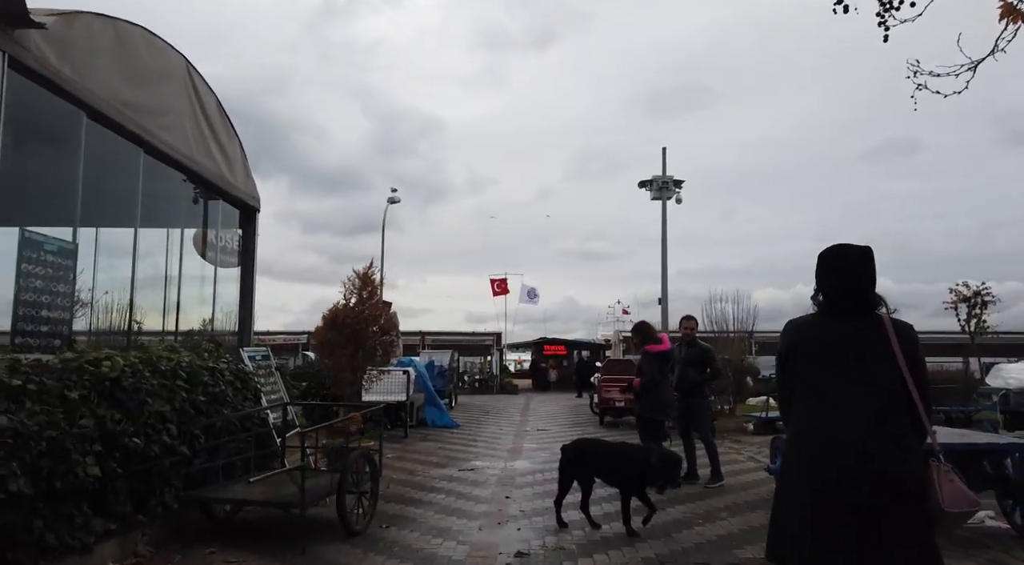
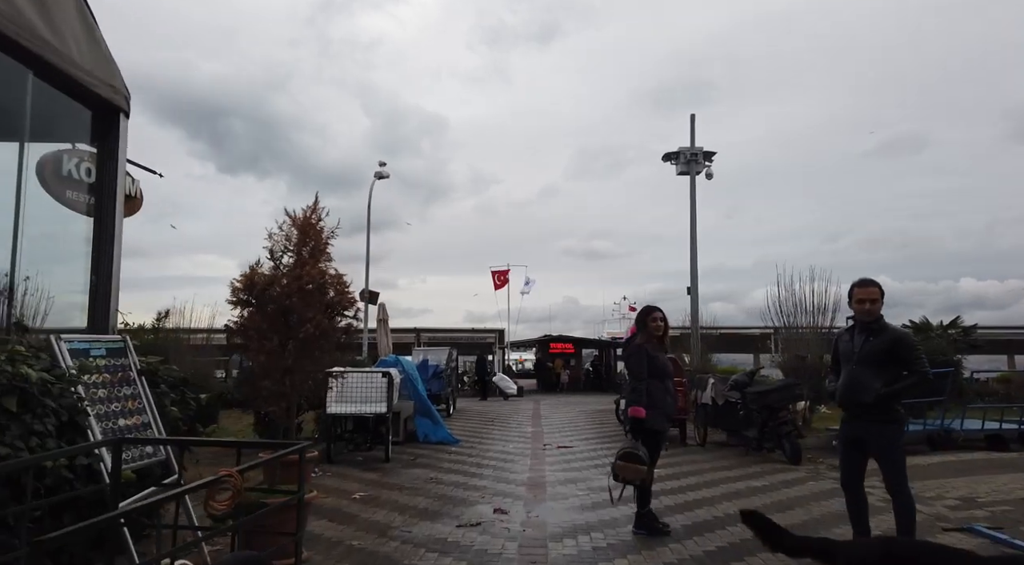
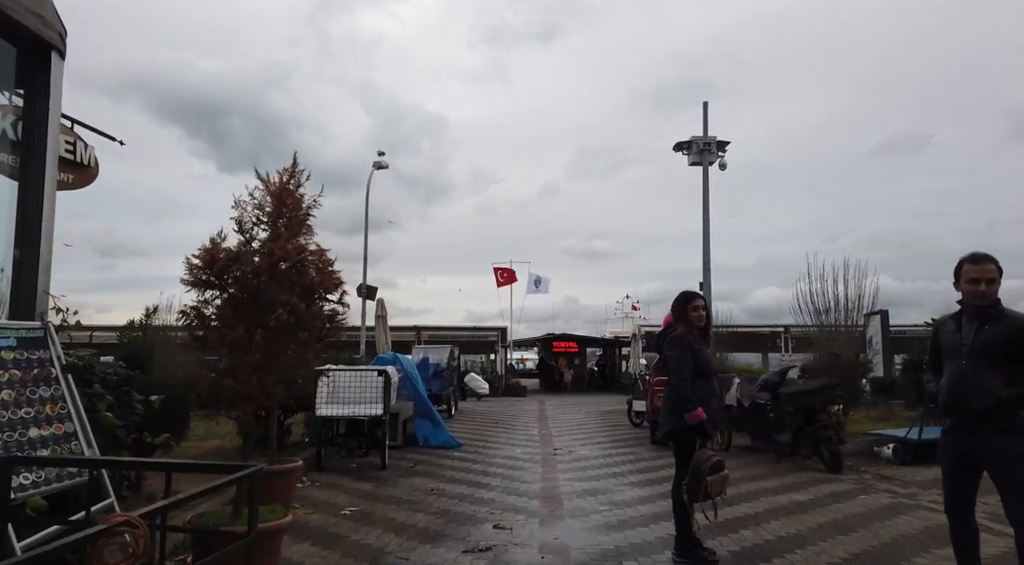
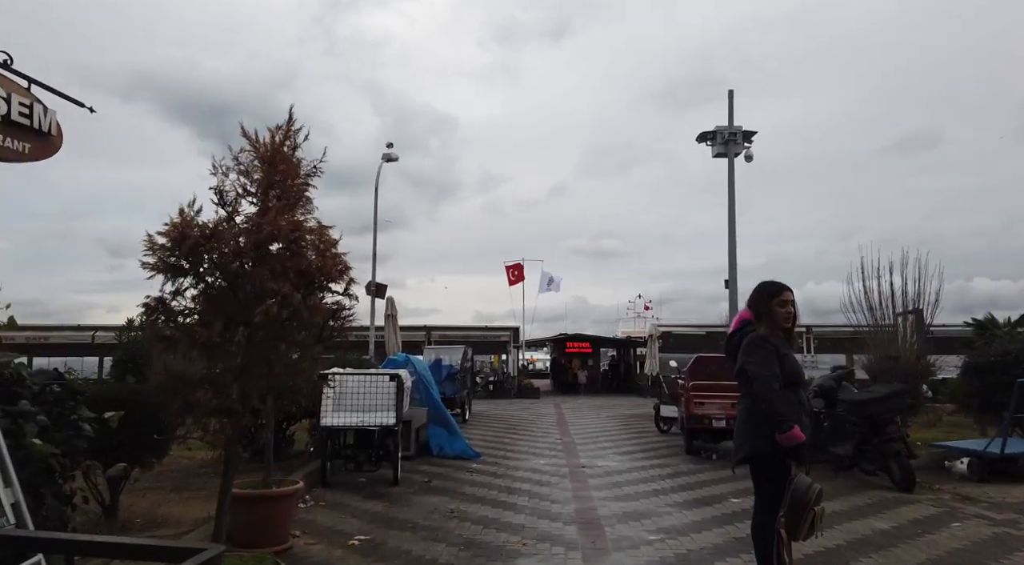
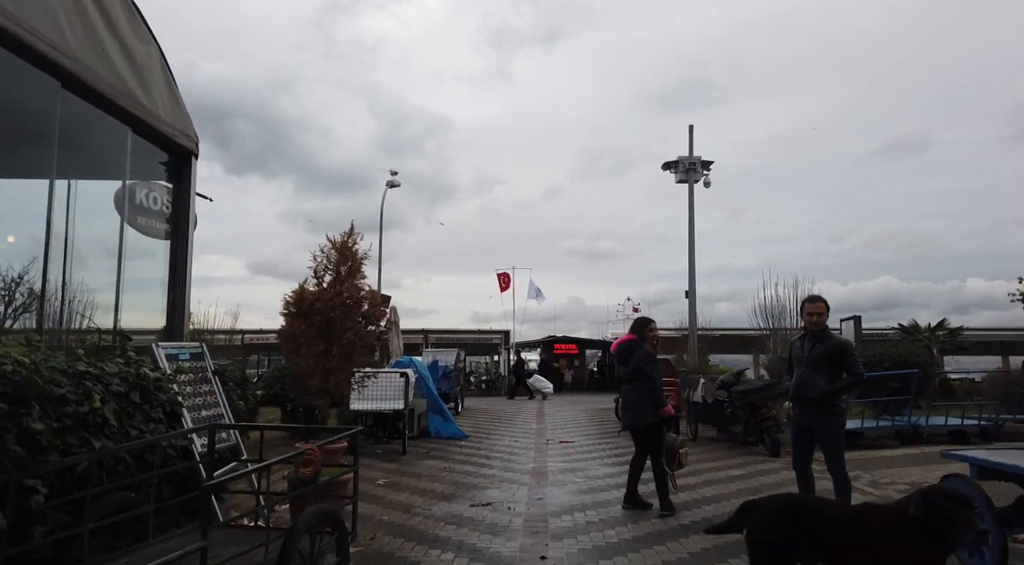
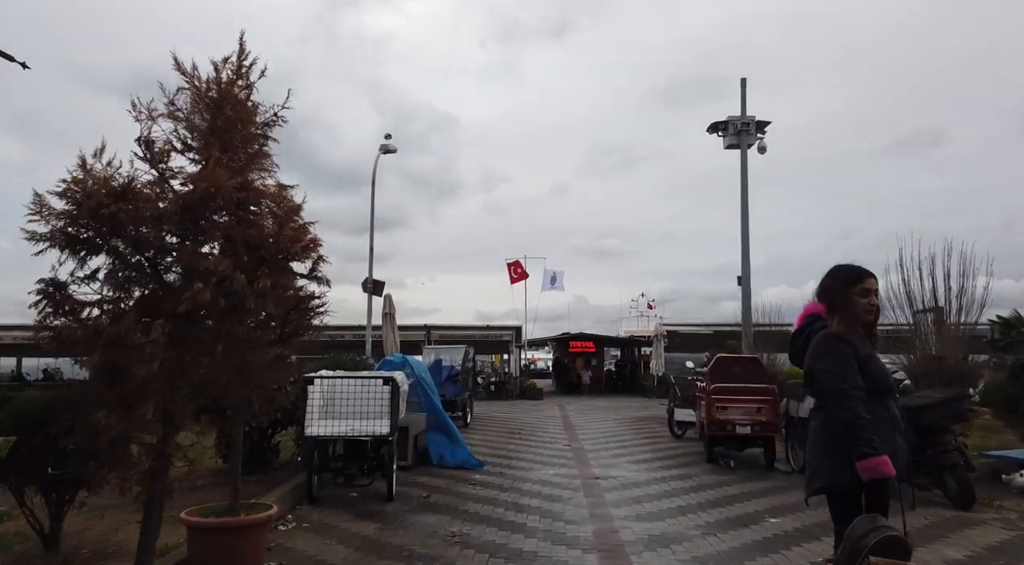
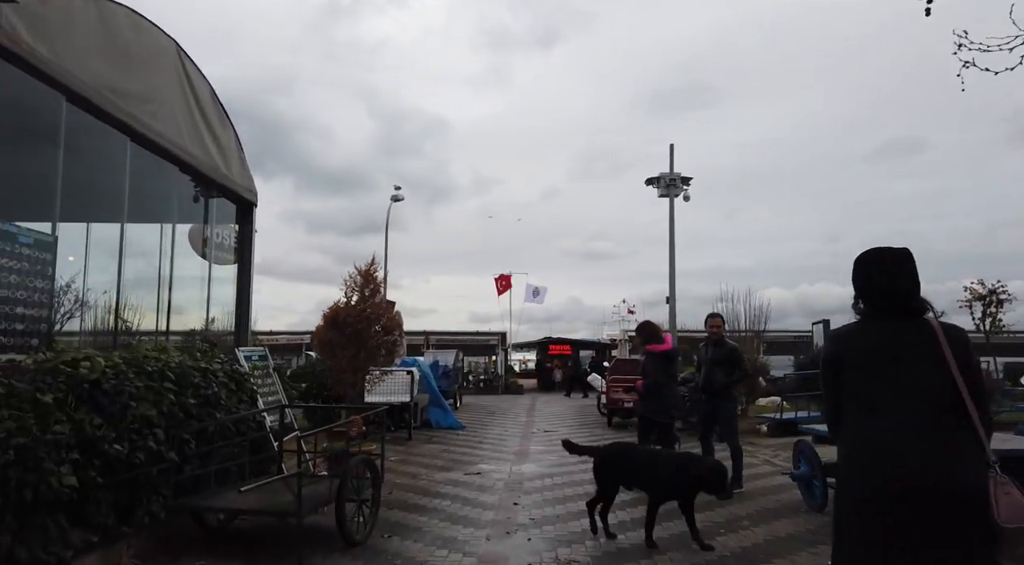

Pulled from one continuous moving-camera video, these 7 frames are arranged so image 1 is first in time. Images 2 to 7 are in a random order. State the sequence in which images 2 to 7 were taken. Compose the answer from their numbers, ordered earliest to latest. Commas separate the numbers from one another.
7, 5, 2, 3, 4, 6
